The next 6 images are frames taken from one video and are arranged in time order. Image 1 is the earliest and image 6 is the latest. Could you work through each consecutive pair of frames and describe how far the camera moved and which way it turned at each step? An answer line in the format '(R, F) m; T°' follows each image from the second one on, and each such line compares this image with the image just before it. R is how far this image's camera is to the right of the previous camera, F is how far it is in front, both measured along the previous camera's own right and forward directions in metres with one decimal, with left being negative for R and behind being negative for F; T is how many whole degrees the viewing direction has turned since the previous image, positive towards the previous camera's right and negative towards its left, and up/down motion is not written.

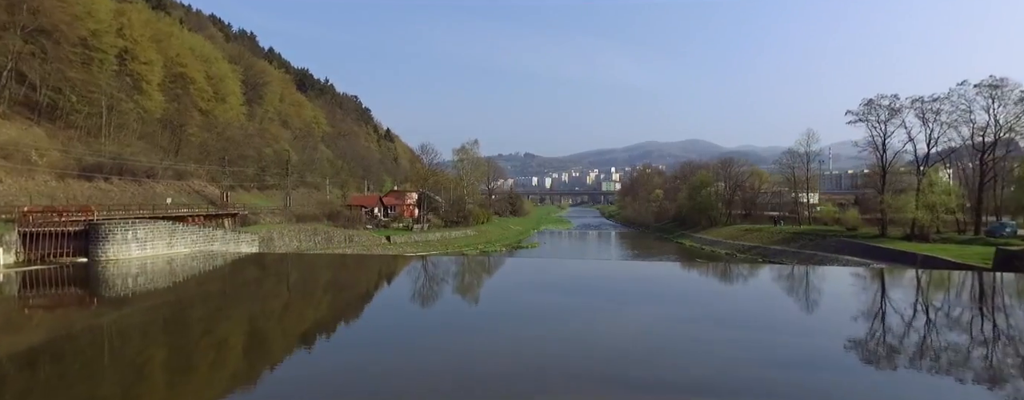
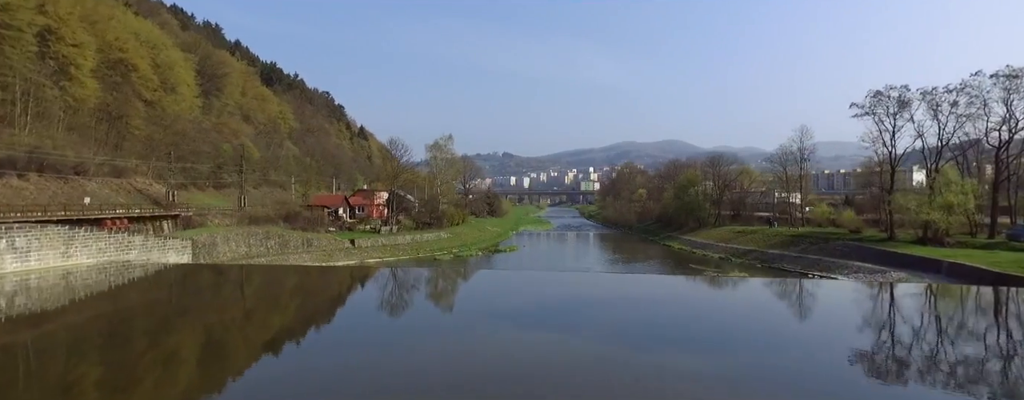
(+0.1, +4.0) m; +2°
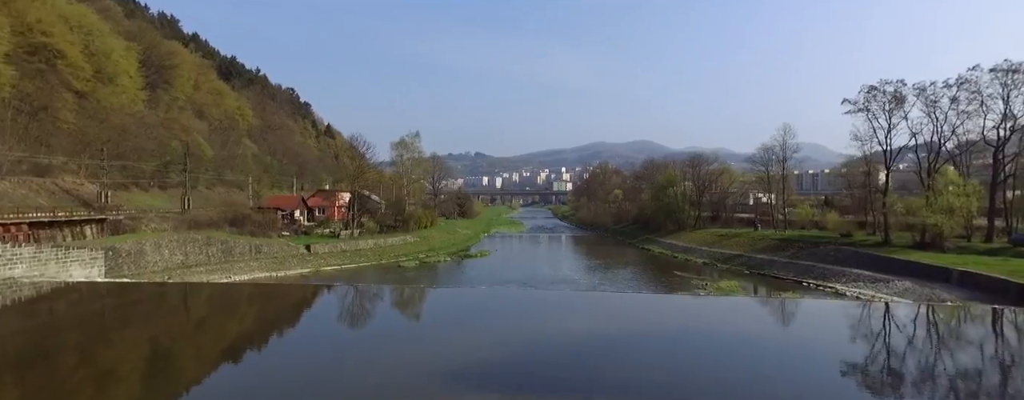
(+0.1, +3.3) m; +3°
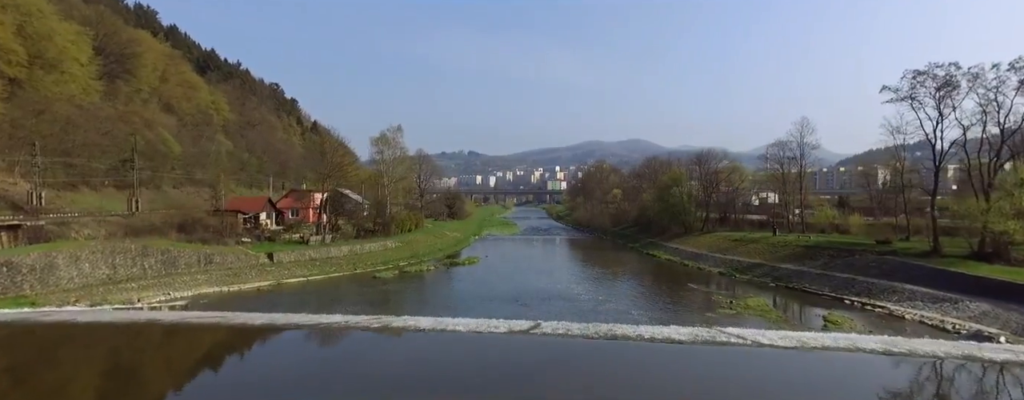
(+0.2, +4.9) m; +1°
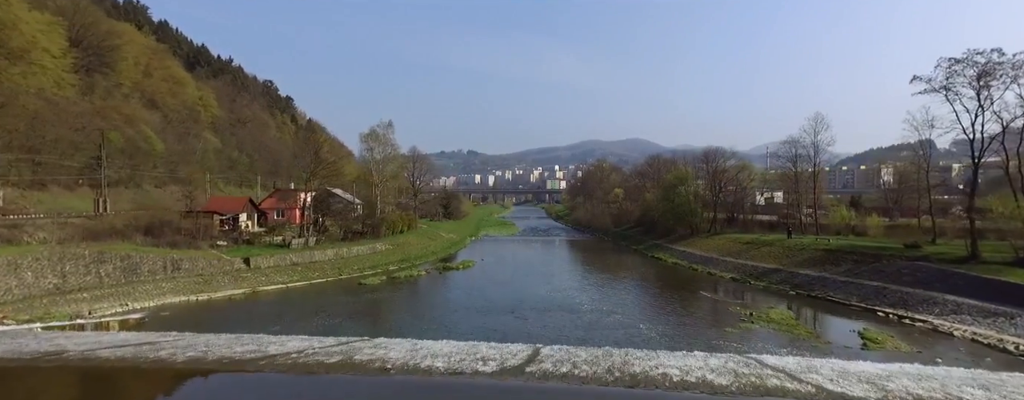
(+0.1, +2.7) m; 0°
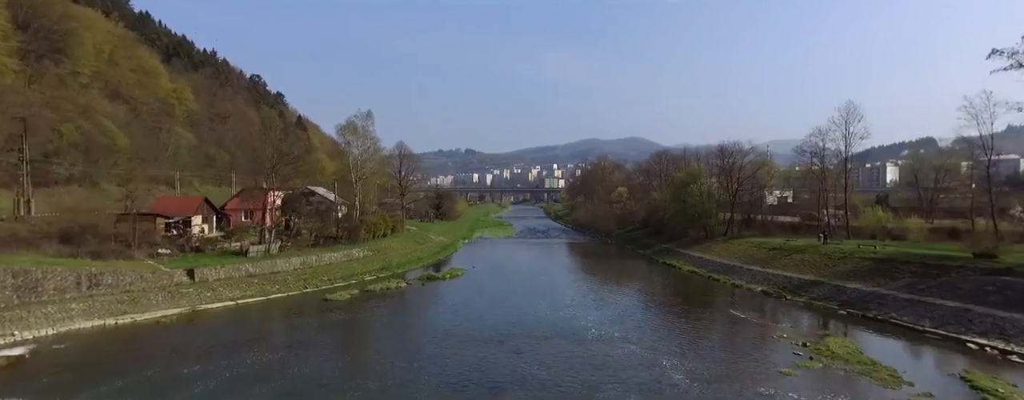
(+0.3, +5.1) m; 0°
